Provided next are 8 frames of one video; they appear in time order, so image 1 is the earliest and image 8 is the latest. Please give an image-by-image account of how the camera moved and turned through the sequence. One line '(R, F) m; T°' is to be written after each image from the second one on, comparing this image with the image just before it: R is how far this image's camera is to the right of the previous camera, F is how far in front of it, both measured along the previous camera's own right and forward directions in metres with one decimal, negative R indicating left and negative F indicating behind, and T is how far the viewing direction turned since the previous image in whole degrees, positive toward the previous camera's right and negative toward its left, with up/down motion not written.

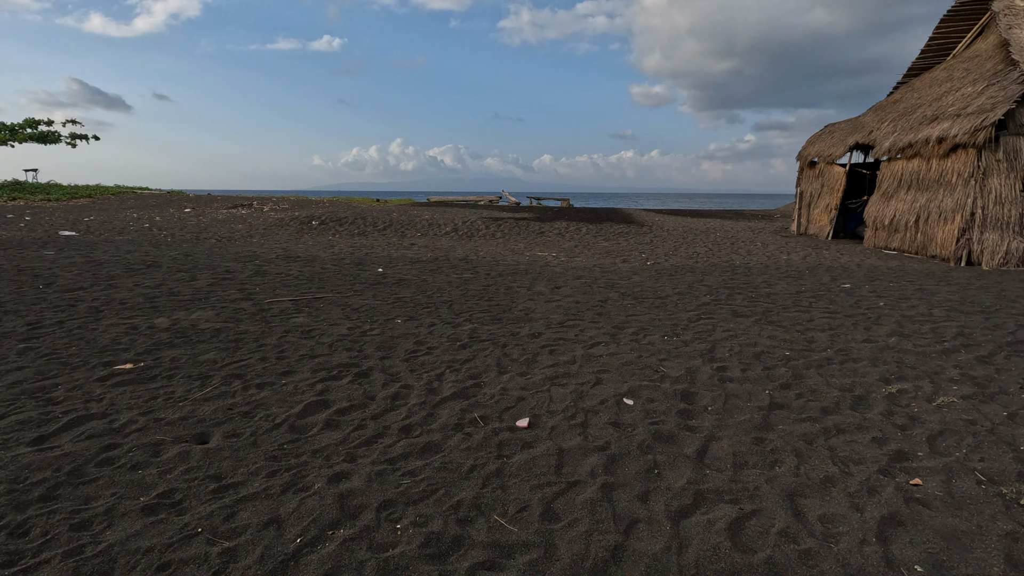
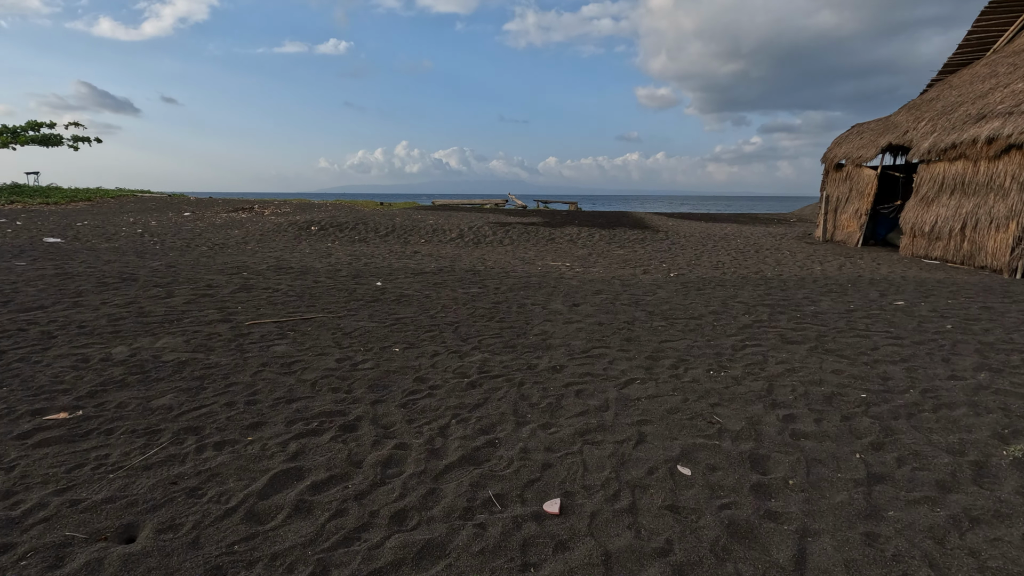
(-0.1, +1.0) m; -1°
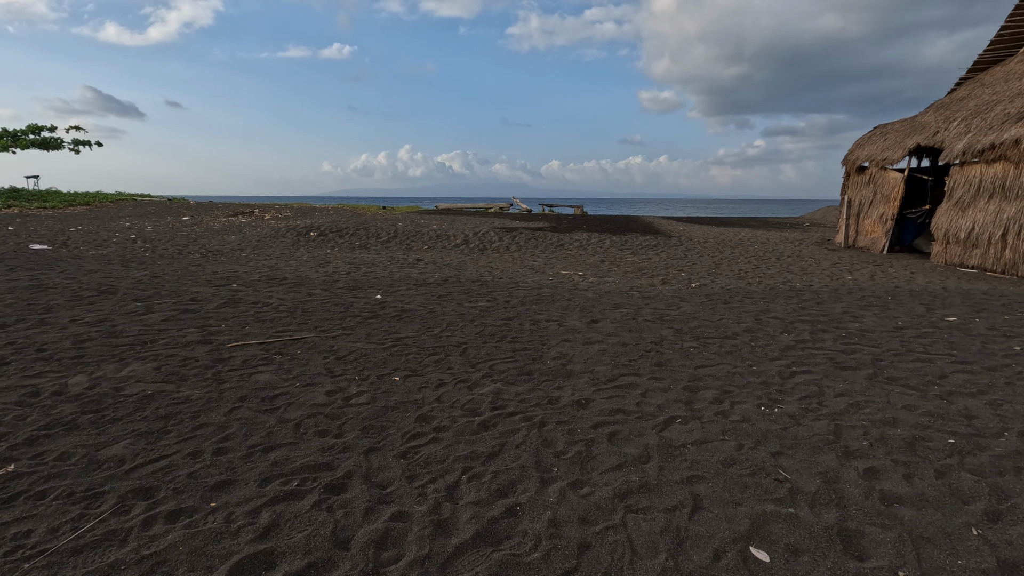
(-0.1, +0.7) m; 0°
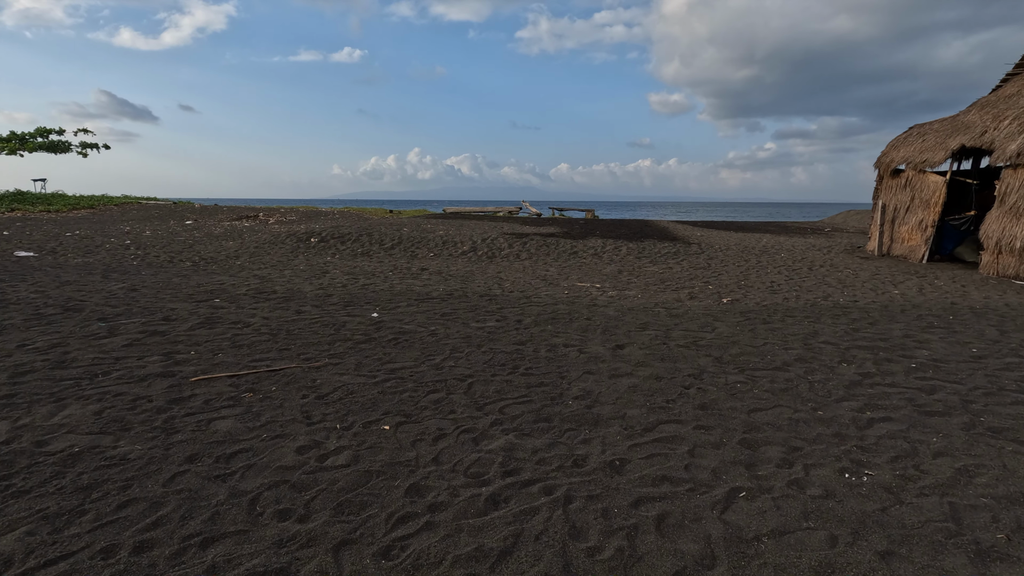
(-0.1, +0.9) m; -1°
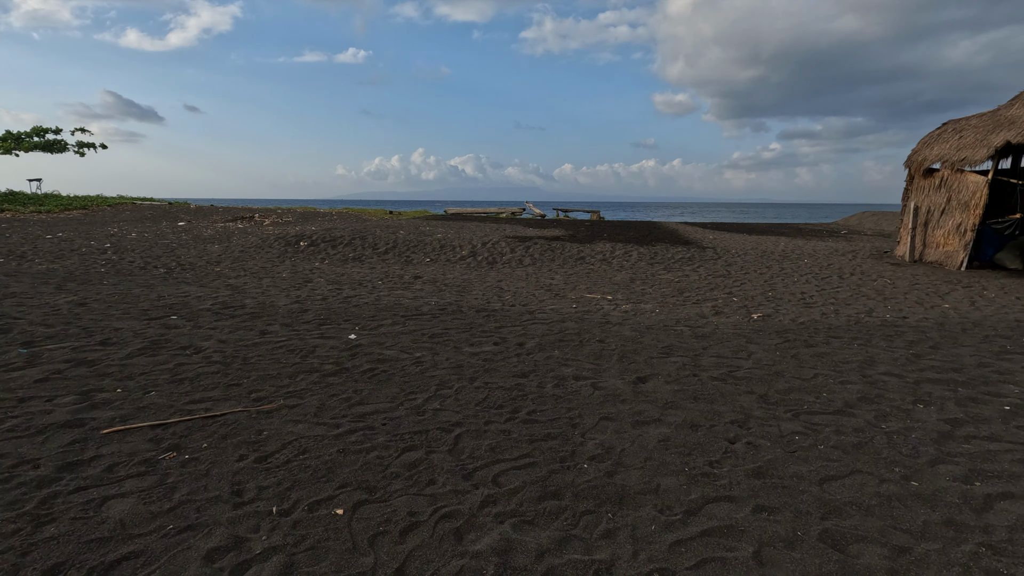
(0.0, +1.1) m; 0°
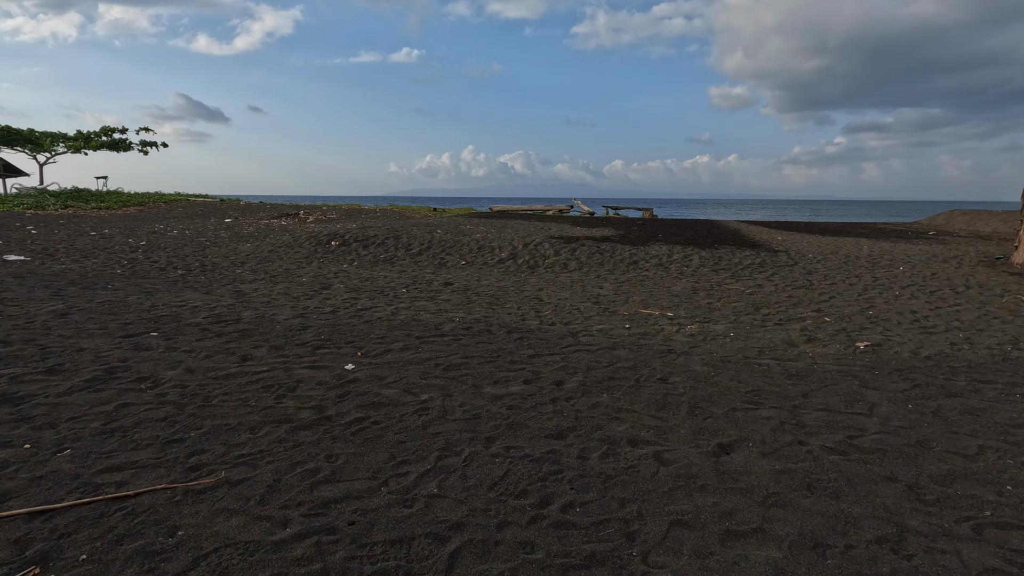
(+0.1, +1.4) m; -5°
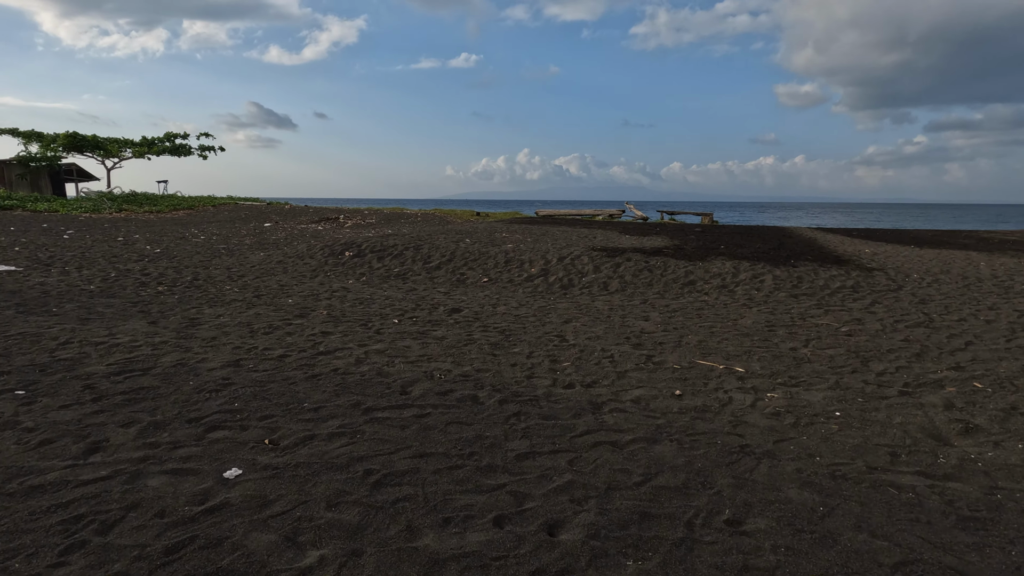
(+0.5, +2.0) m; -6°
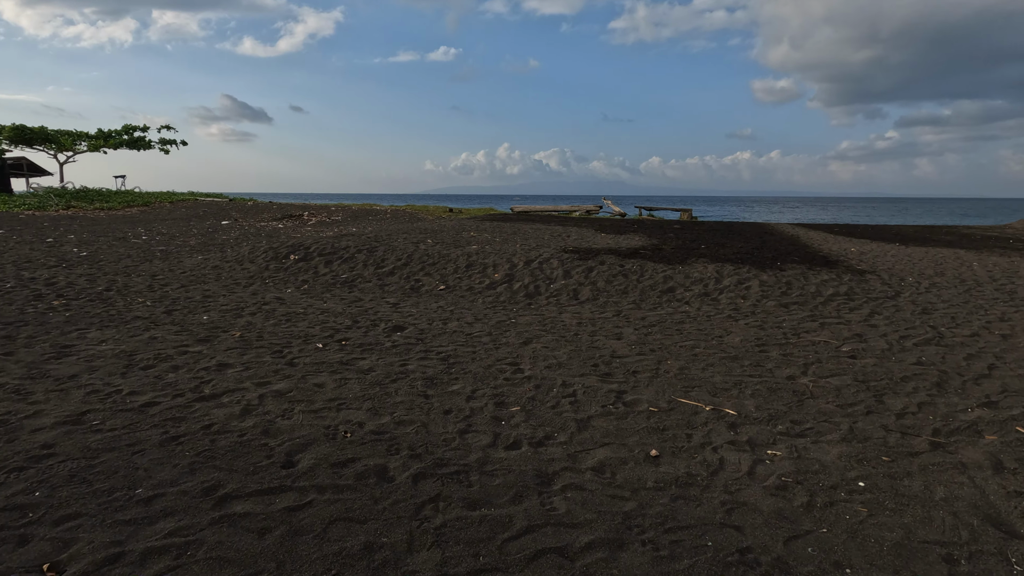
(+0.4, +1.2) m; +2°
